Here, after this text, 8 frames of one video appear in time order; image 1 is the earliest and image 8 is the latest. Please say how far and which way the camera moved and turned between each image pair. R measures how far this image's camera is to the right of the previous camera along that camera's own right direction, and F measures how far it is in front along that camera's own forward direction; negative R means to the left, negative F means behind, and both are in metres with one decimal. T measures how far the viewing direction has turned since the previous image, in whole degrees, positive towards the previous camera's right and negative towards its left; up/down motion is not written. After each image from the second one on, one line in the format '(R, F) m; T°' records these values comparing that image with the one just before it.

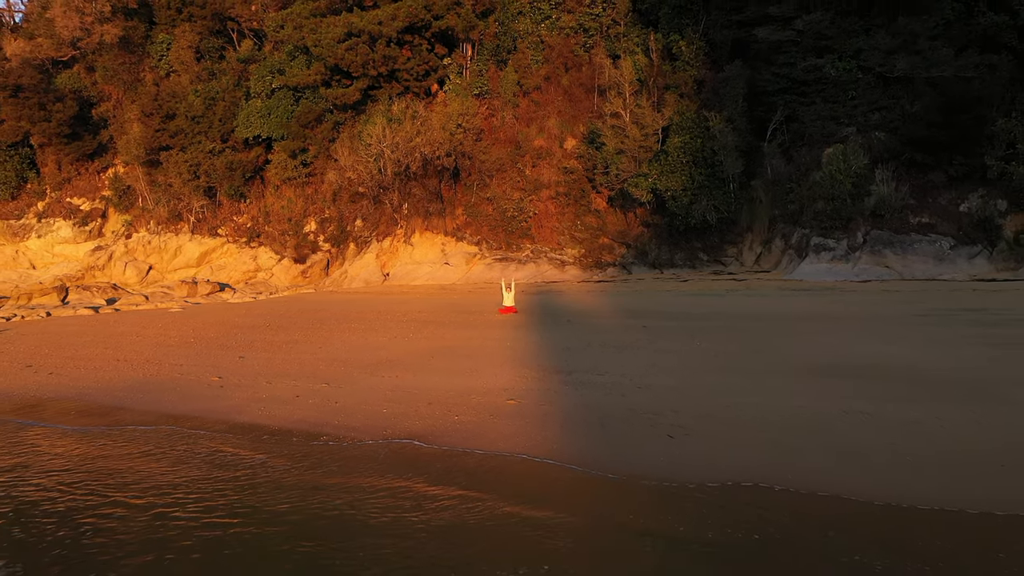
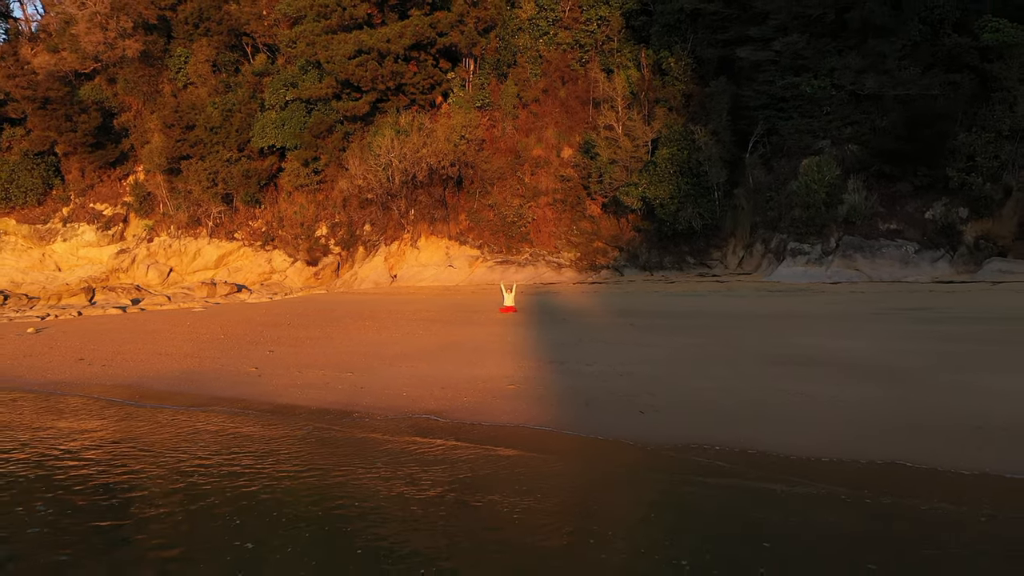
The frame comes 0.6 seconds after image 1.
(0.0, -1.2) m; 0°
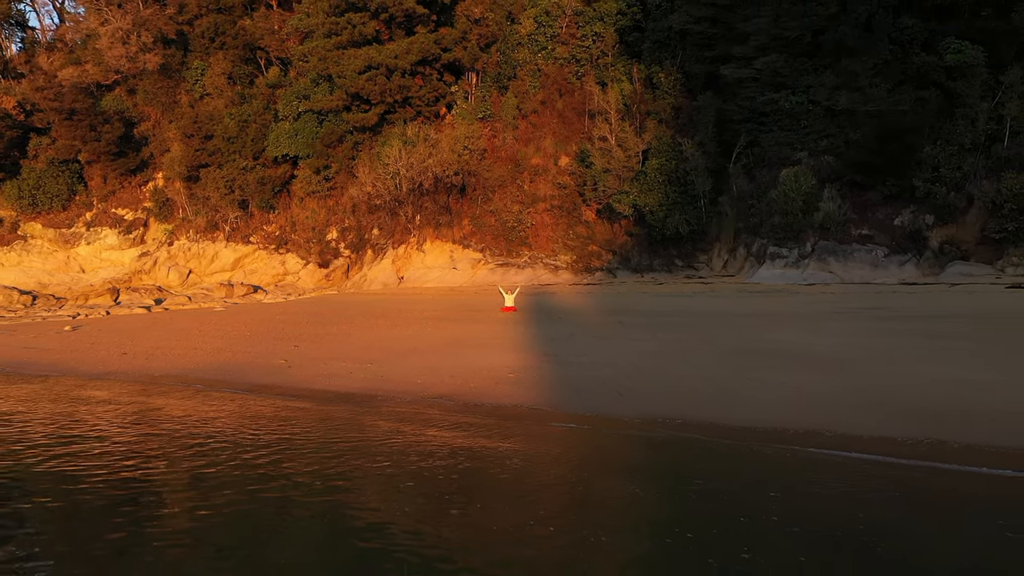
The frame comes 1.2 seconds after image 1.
(0.0, -1.2) m; 0°
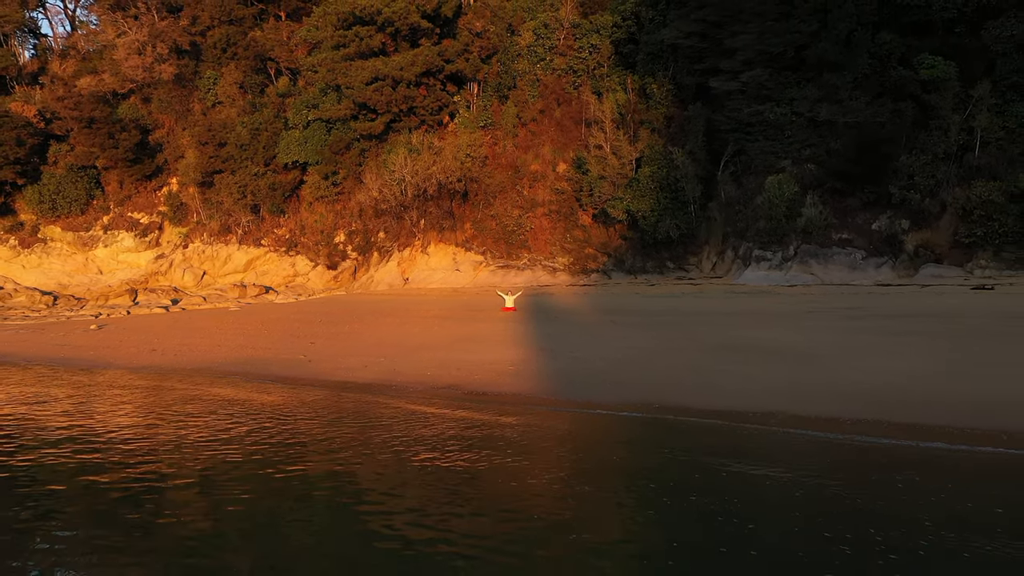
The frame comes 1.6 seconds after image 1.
(0.0, -1.0) m; 0°
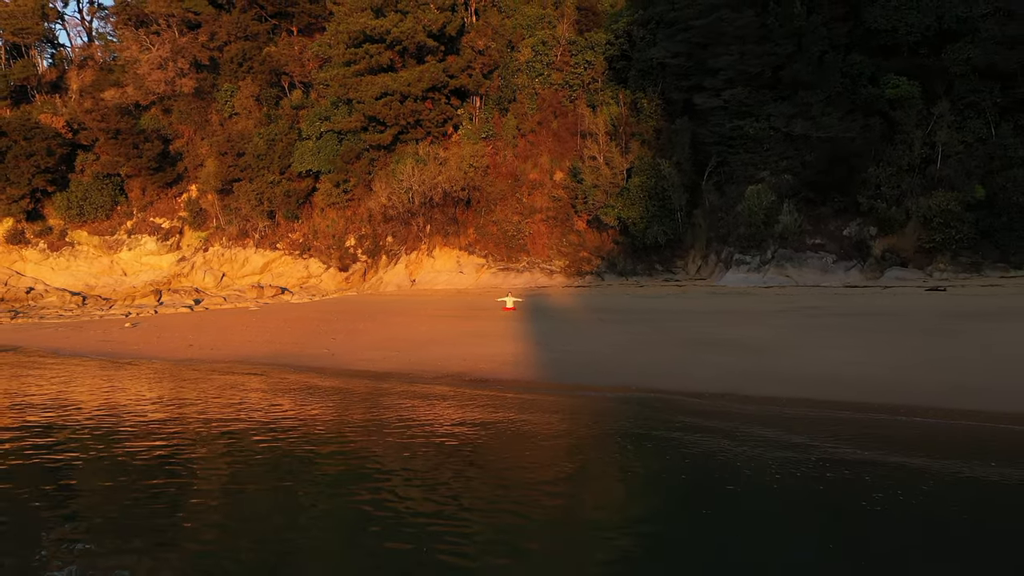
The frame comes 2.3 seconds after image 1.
(0.0, -1.5) m; 0°
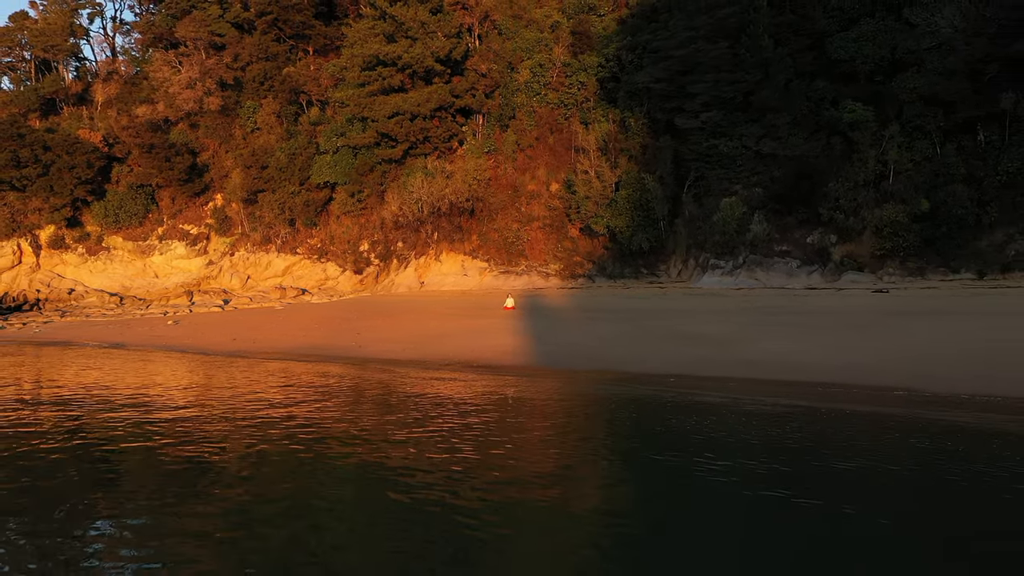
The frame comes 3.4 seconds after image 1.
(0.0, -2.4) m; 0°
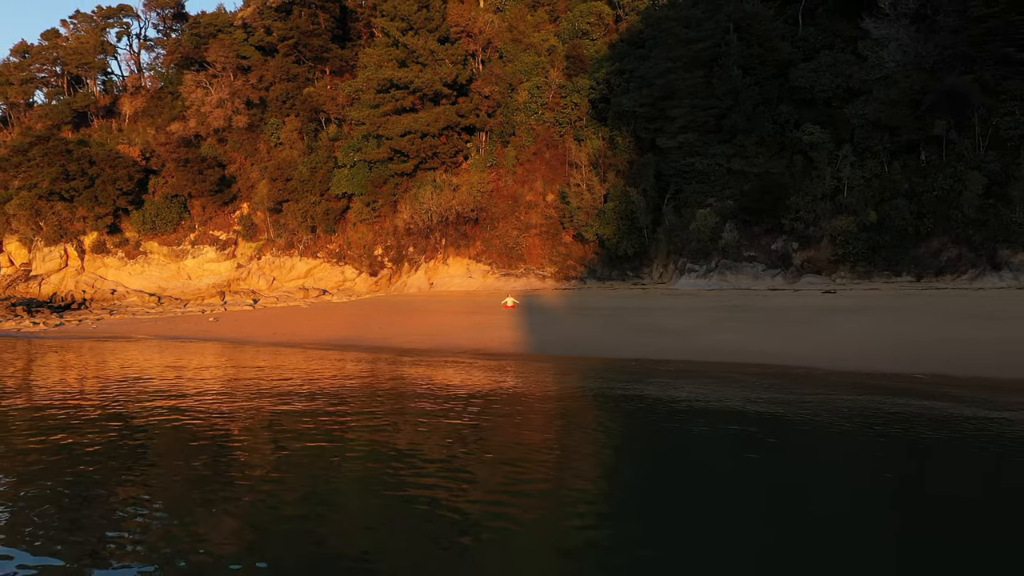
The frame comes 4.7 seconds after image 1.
(0.0, -2.9) m; 0°
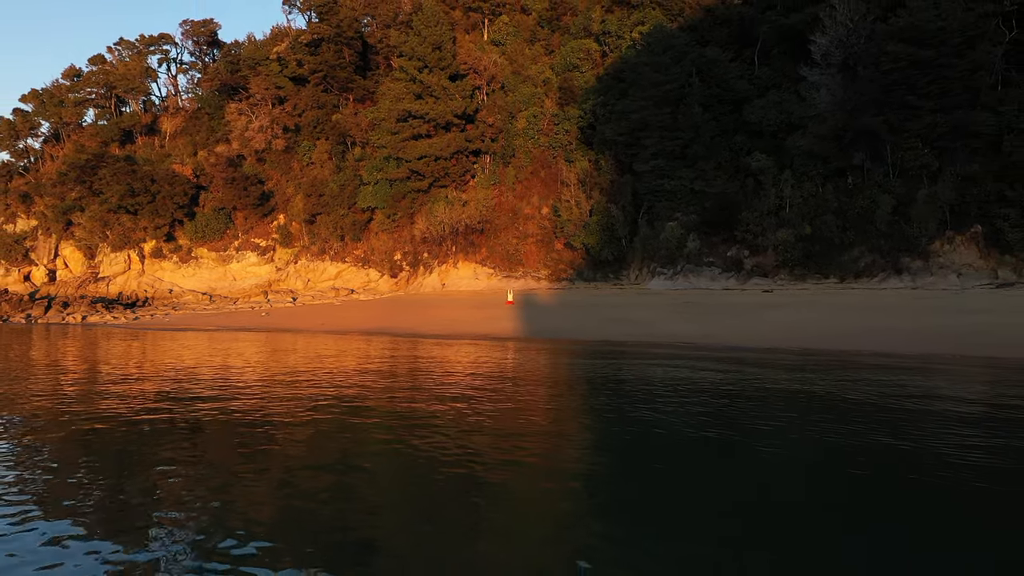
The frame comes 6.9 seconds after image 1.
(0.0, -5.1) m; 0°
